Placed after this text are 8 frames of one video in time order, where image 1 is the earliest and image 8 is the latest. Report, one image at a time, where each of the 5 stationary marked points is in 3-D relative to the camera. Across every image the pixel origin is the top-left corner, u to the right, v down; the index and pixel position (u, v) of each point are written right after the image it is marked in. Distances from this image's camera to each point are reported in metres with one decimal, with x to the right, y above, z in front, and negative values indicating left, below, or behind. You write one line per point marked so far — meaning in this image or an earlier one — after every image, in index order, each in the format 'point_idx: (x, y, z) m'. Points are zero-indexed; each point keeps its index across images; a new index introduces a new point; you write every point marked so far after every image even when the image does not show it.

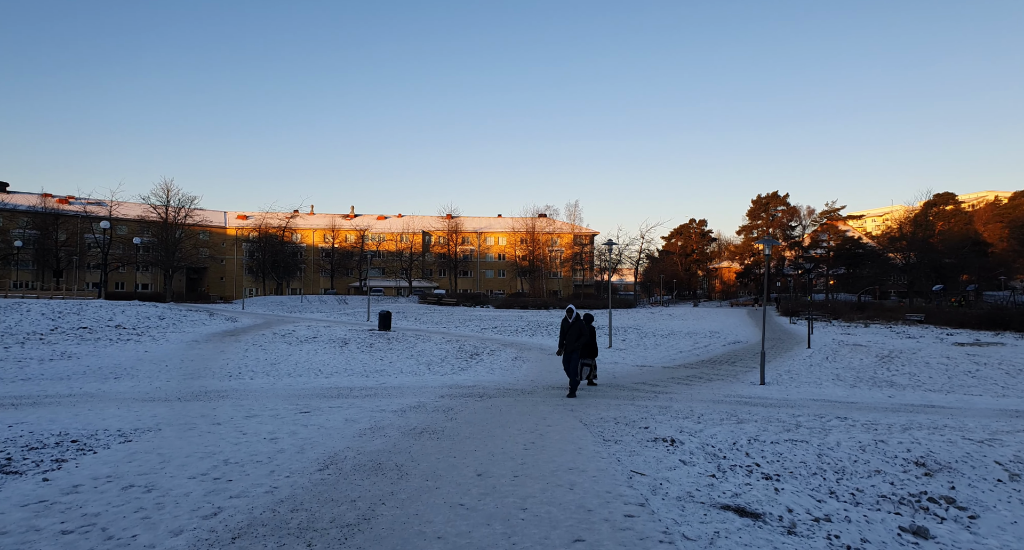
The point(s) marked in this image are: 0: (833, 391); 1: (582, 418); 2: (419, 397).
0: (+8.8, -3.2, +17.2) m
1: (+1.2, -2.4, +10.5) m
2: (-1.8, -2.4, +12.4) m
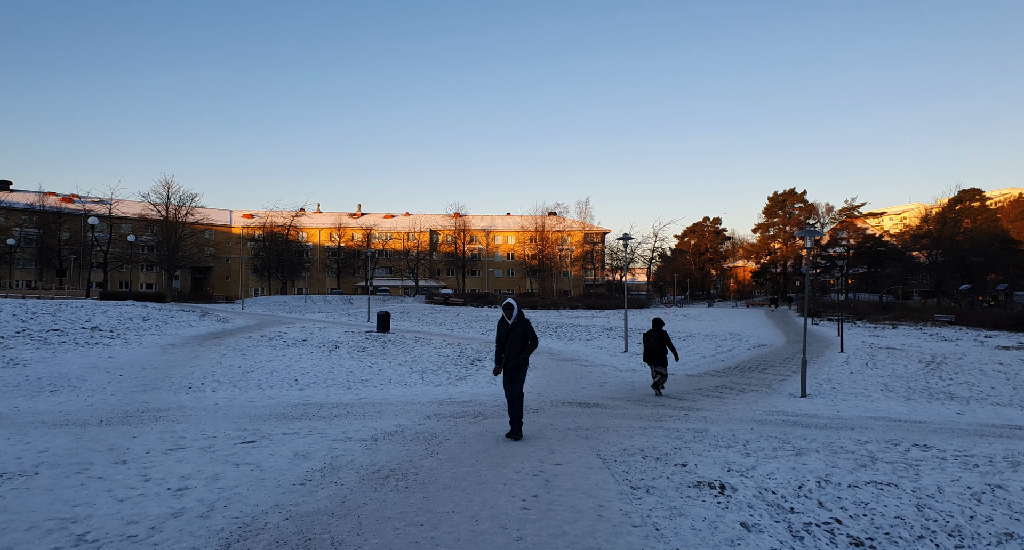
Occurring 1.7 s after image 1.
0: (+8.9, -3.1, +14.9) m
1: (+1.2, -2.3, +8.2) m
2: (-1.8, -2.3, +10.2) m
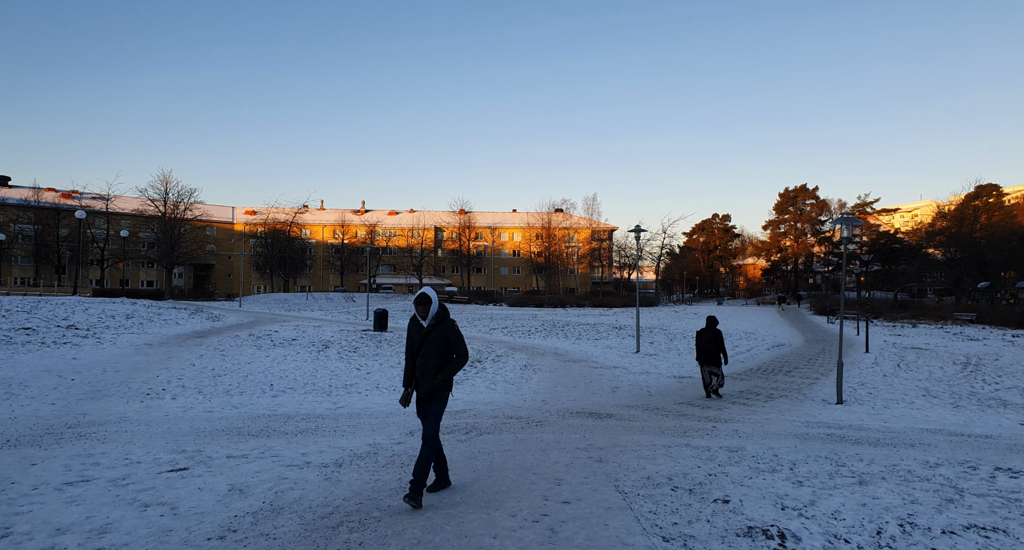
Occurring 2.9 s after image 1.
0: (+8.9, -2.9, +13.1) m
1: (+1.1, -2.2, +6.5) m
2: (-1.8, -2.2, +8.6) m
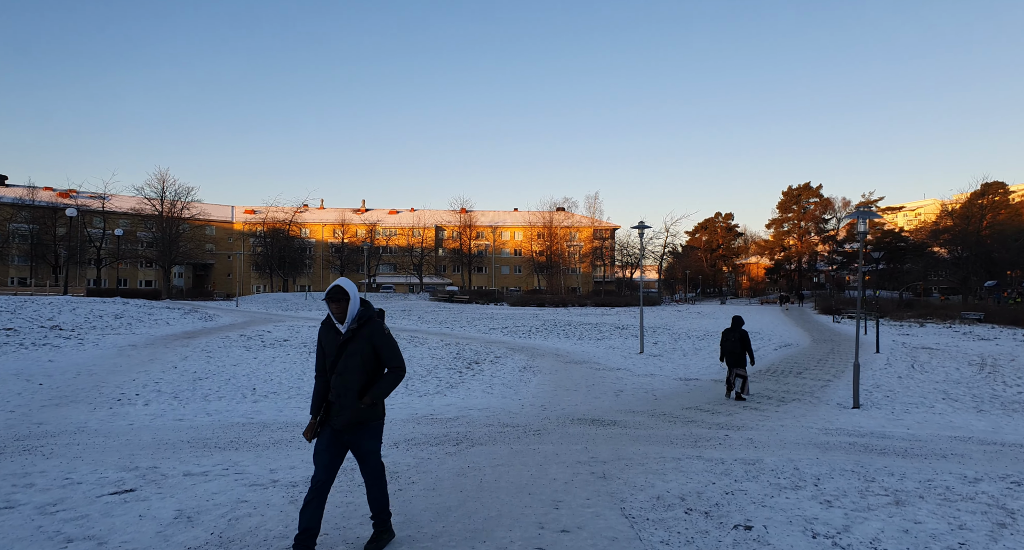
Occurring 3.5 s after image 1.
0: (+8.8, -2.8, +12.3) m
1: (+1.0, -2.1, +5.7) m
2: (-1.9, -2.1, +7.8) m
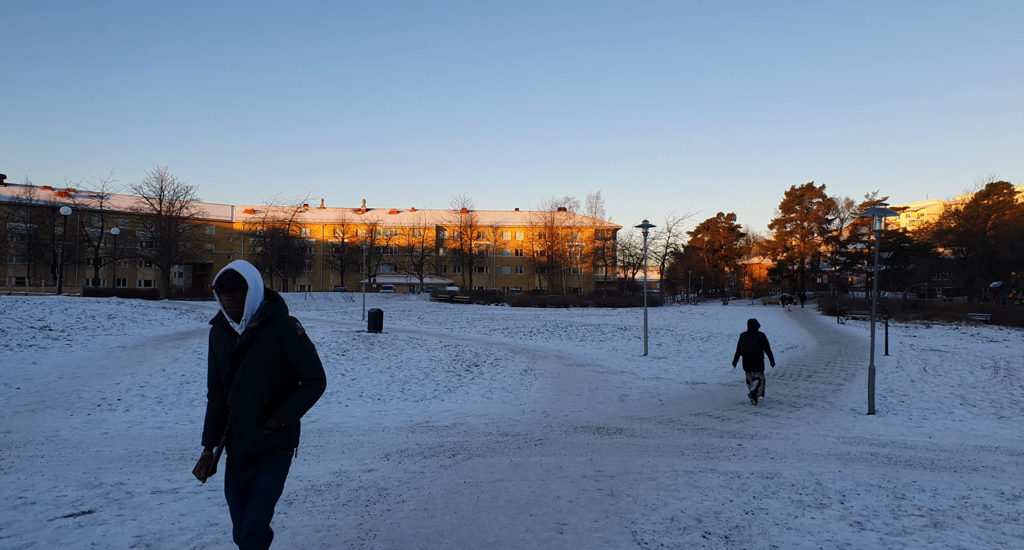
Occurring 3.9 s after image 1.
0: (+8.9, -2.8, +11.7) m
1: (+1.0, -2.1, +5.2) m
2: (-1.9, -2.1, +7.2) m
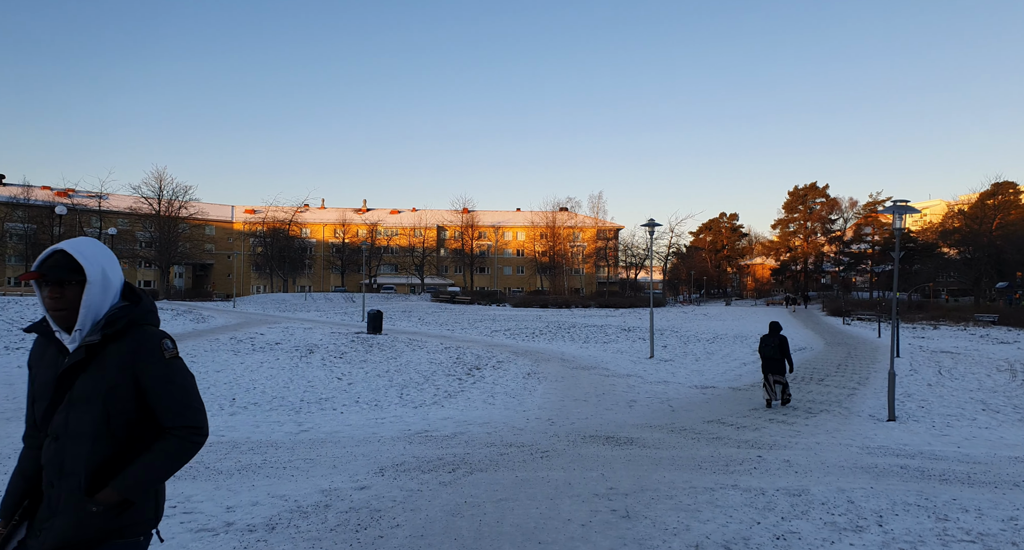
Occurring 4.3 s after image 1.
0: (+8.9, -2.8, +11.1) m
1: (+1.1, -2.1, +4.6) m
2: (-1.8, -2.1, +6.7) m
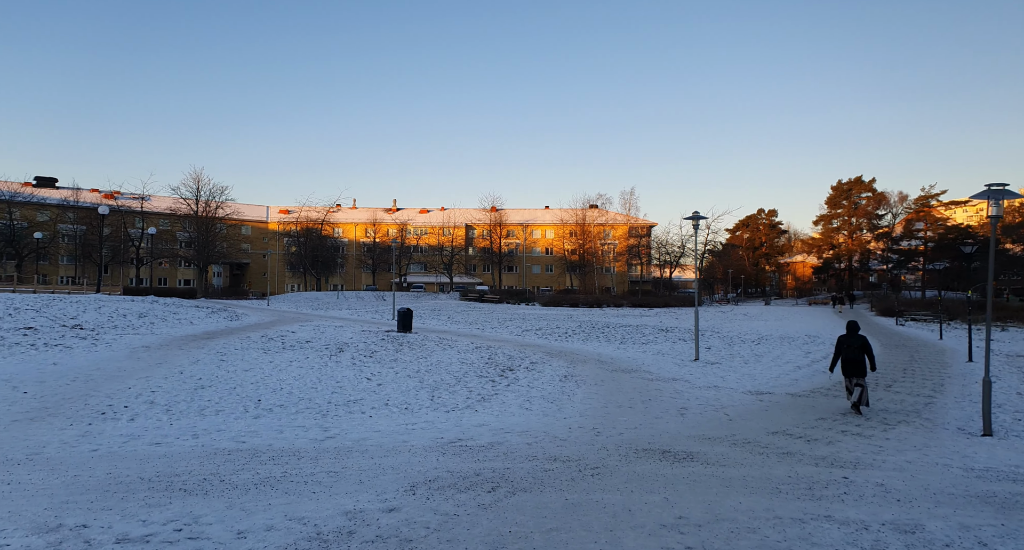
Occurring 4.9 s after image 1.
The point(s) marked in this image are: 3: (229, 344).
0: (+9.6, -2.8, +9.9) m
1: (+1.4, -2.1, +3.7) m
2: (-1.4, -2.0, +5.9) m
3: (-8.8, -2.2, +19.6) m
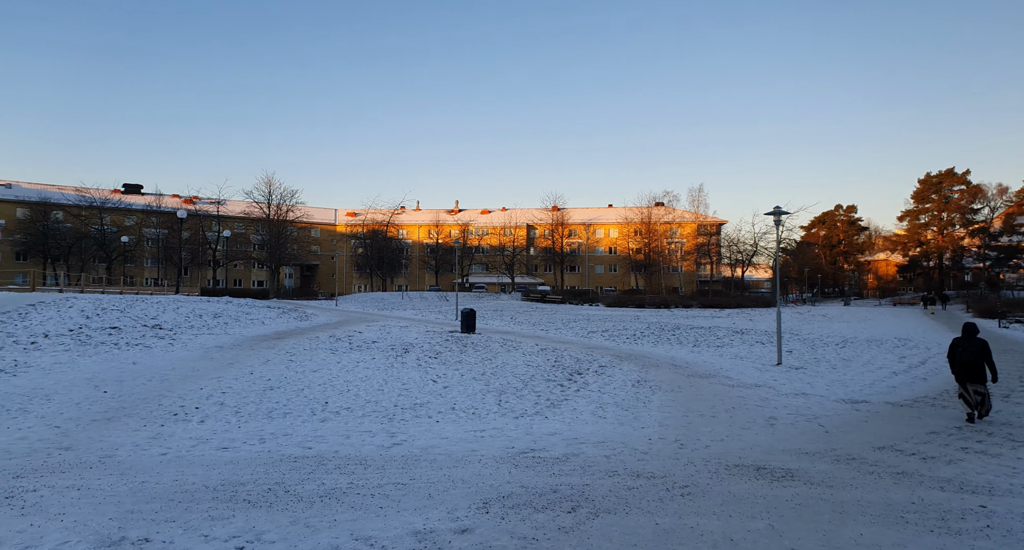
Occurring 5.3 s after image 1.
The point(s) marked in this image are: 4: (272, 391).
0: (+10.6, -2.7, +8.3) m
1: (+1.9, -2.0, +3.0) m
2: (-0.7, -2.0, +5.5) m
3: (-6.7, -2.2, +19.9) m
4: (-4.6, -2.2, +12.2) m
